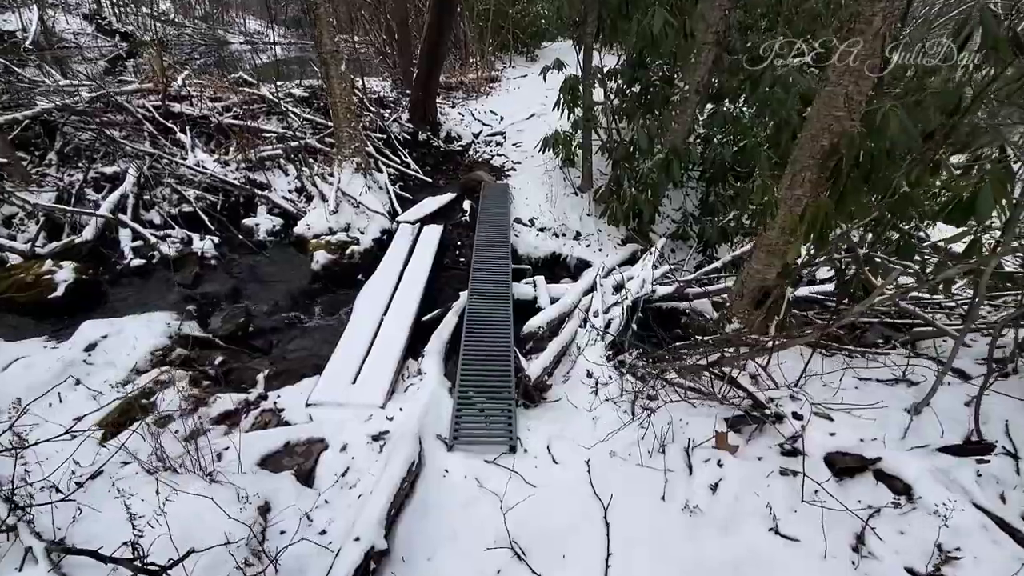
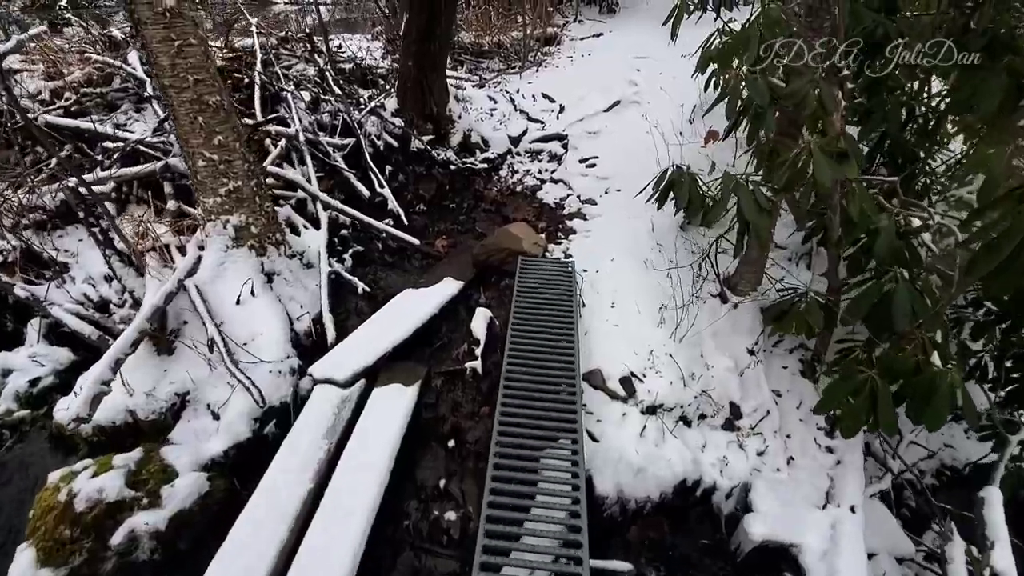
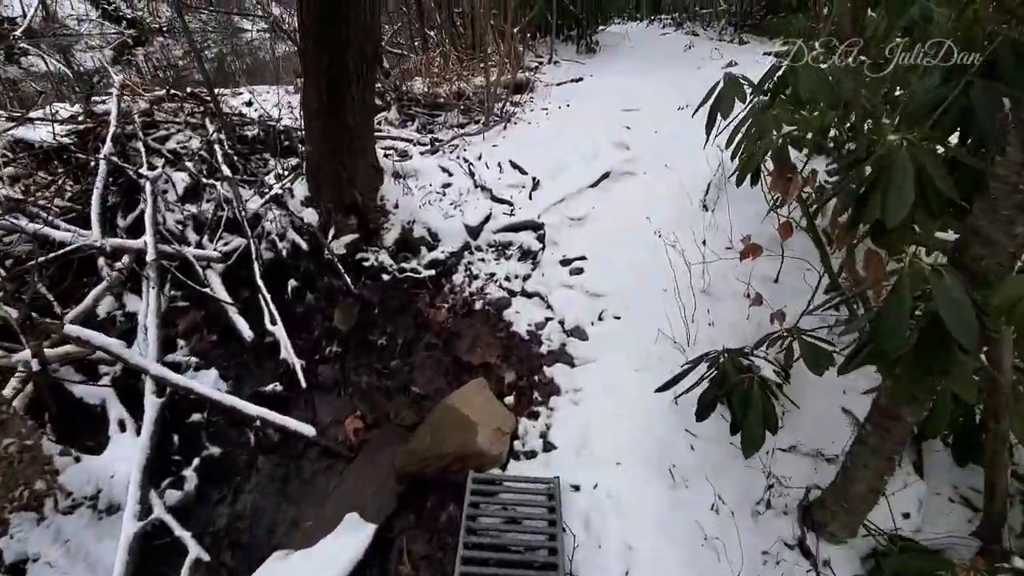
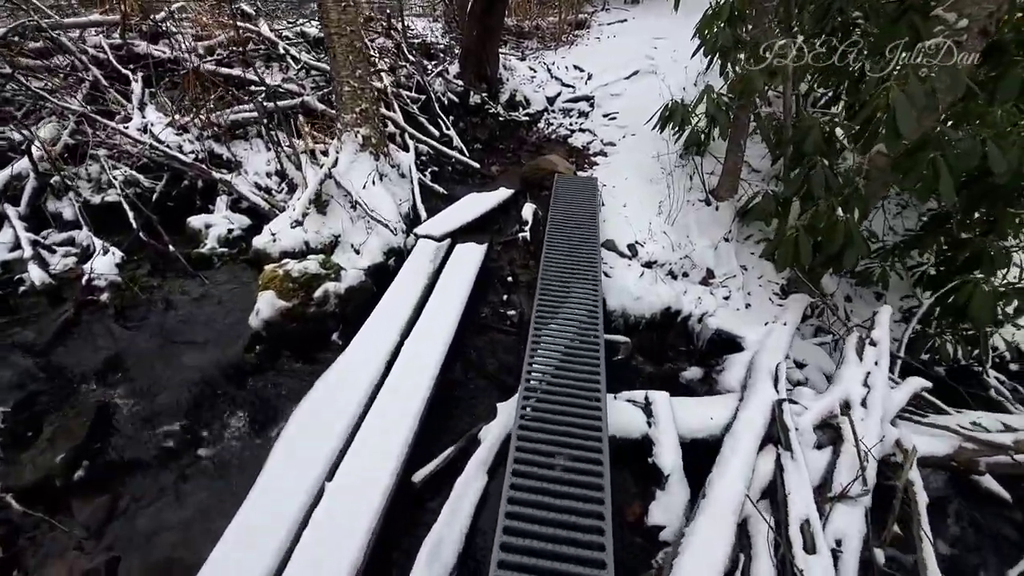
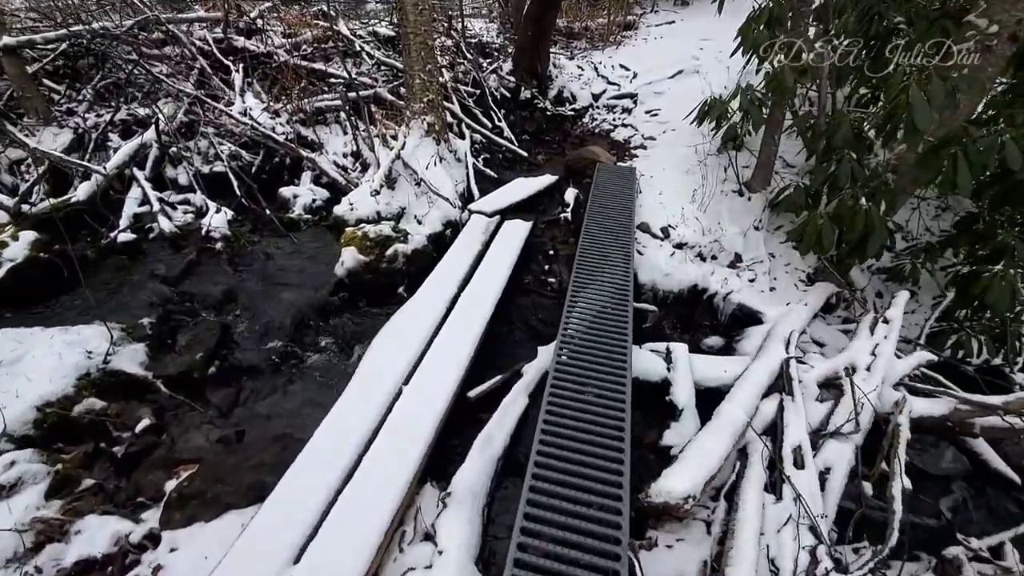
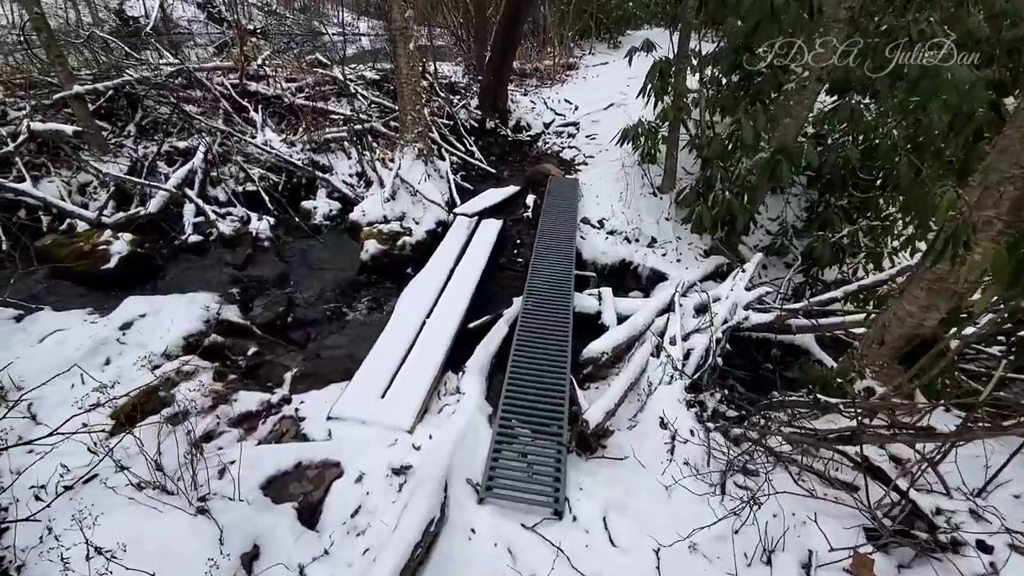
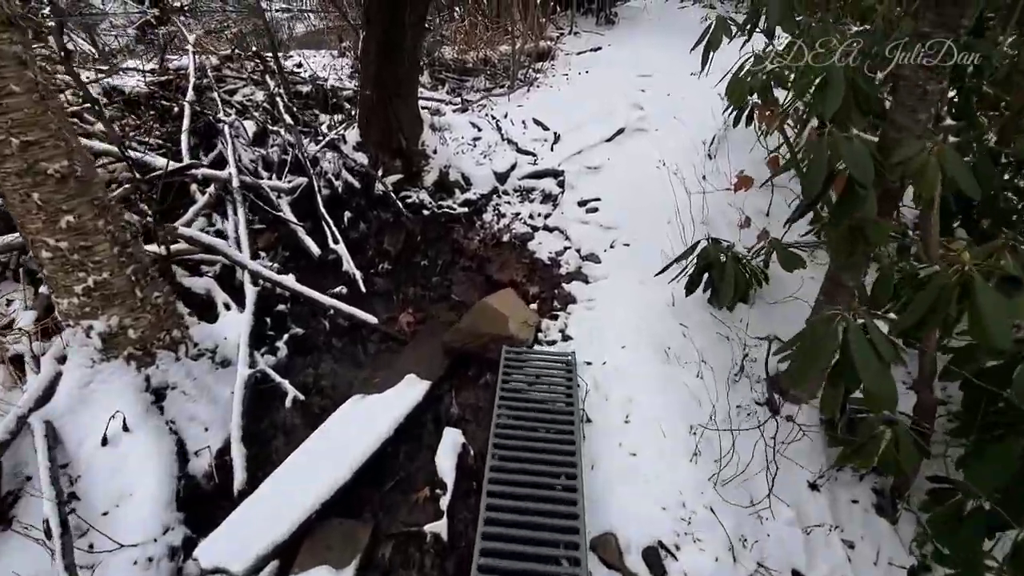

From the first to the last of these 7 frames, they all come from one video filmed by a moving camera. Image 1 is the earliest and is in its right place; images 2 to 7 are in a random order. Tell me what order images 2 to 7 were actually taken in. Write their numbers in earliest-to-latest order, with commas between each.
6, 5, 4, 2, 7, 3
